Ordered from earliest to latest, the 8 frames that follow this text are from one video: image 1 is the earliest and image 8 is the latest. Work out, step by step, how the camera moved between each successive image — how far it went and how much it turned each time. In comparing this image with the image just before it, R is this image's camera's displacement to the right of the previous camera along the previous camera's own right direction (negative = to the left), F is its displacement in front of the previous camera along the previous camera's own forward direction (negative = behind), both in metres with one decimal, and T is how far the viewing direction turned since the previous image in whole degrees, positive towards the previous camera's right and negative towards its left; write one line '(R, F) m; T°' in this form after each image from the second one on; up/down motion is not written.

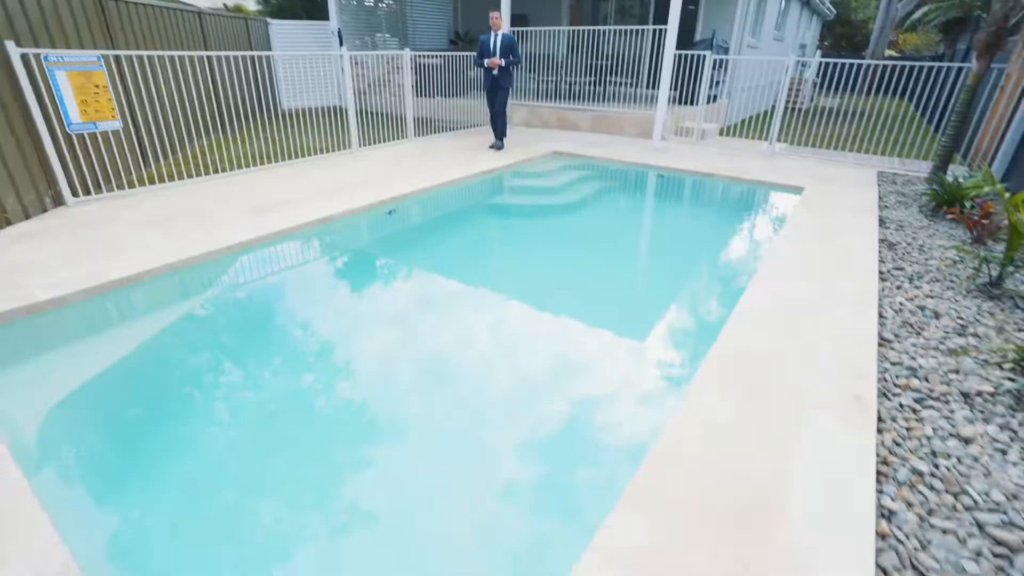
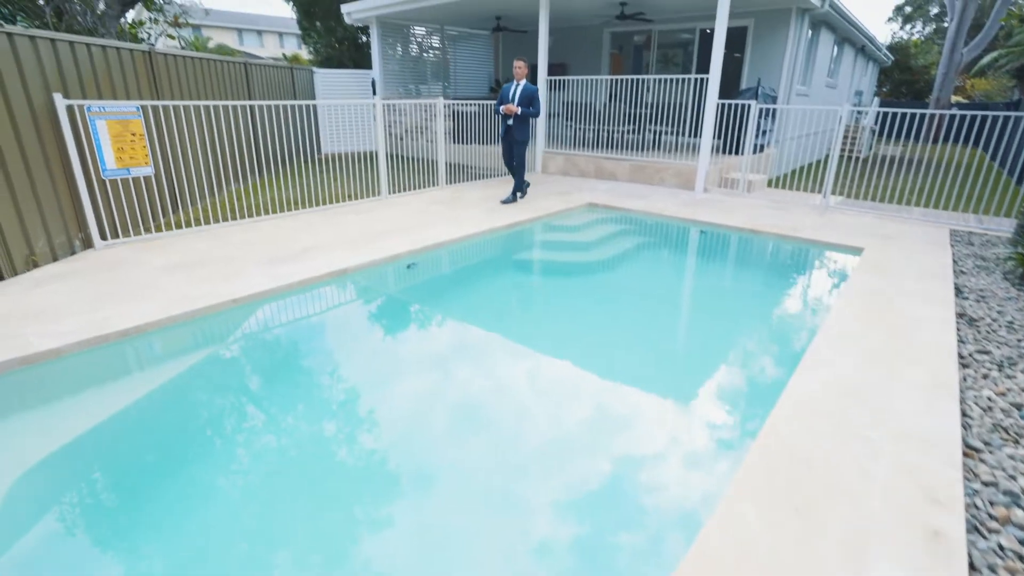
(+0.2, +0.3) m; -5°
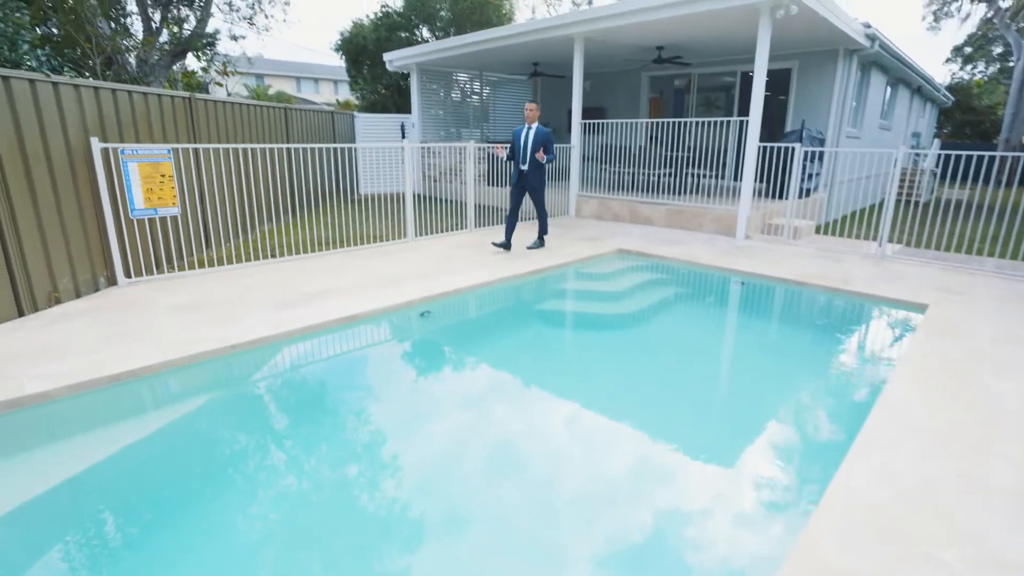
(+0.2, +0.3) m; -5°
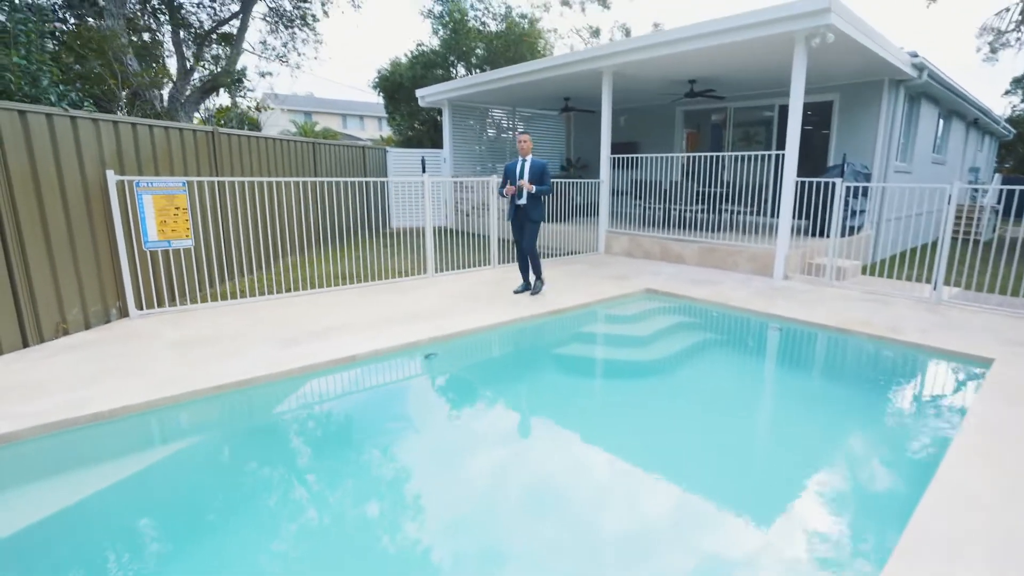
(+0.2, +0.3) m; -4°
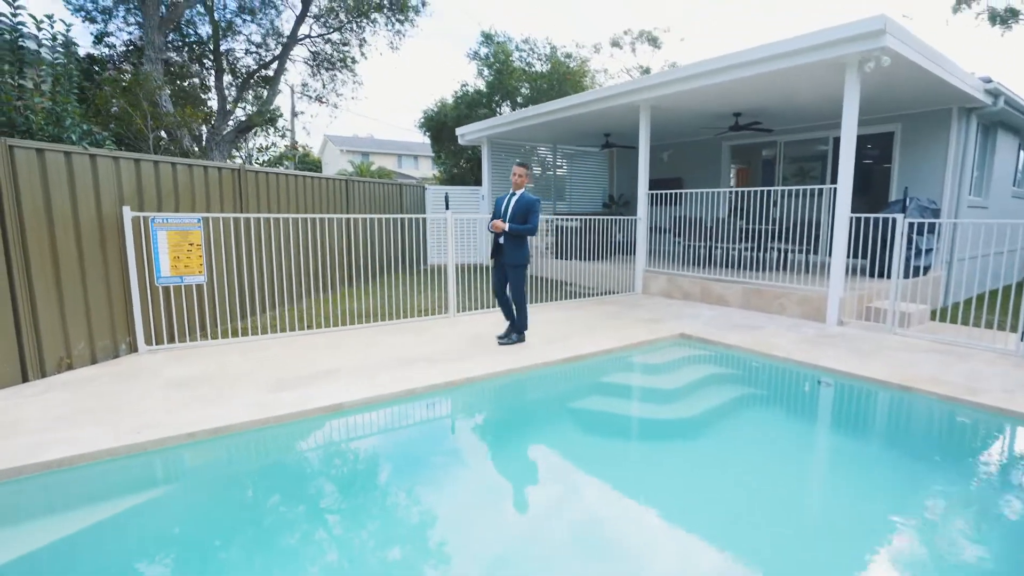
(+0.3, +0.3) m; -6°
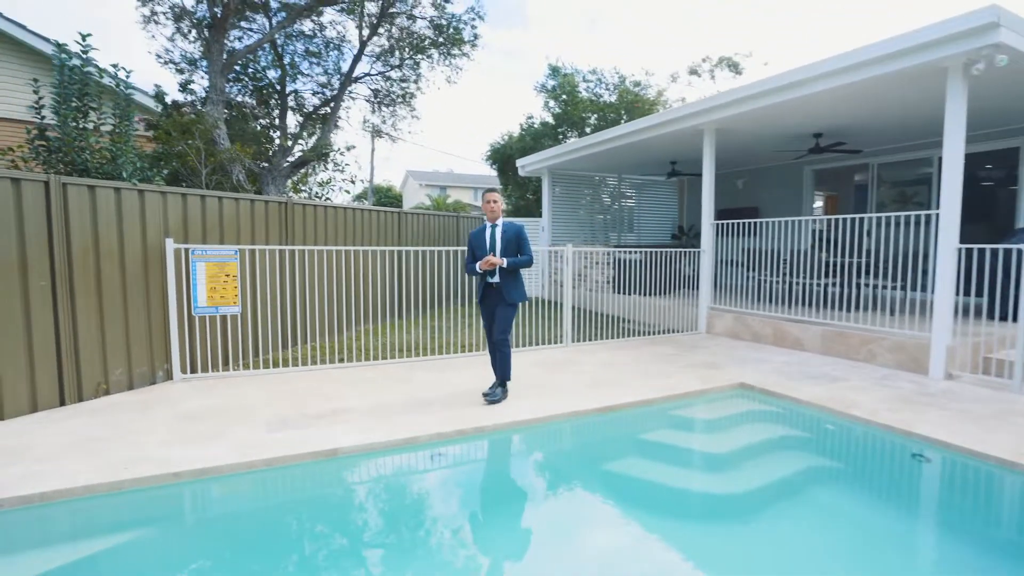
(+0.4, +0.4) m; -9°
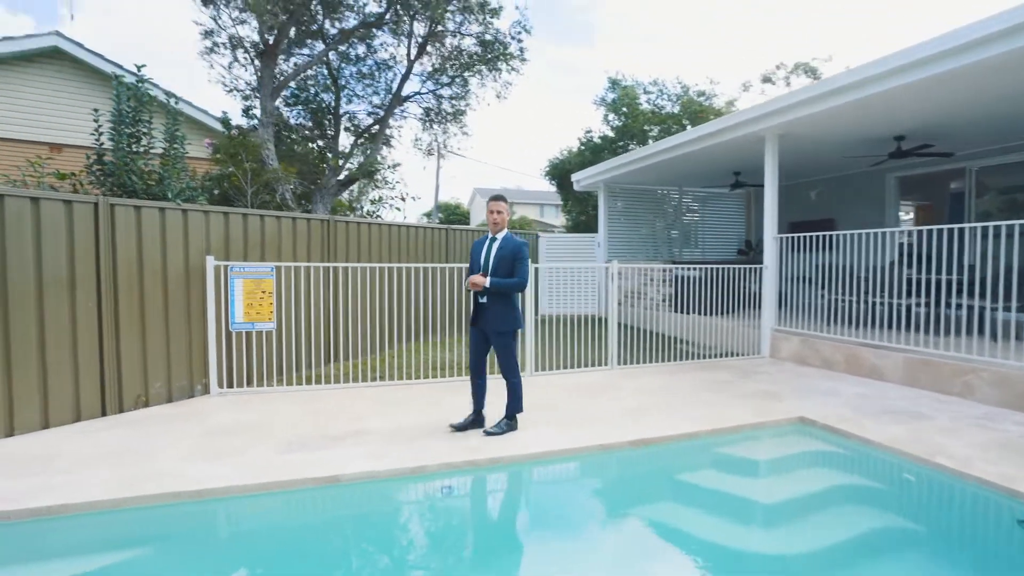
(+0.3, +0.3) m; -7°
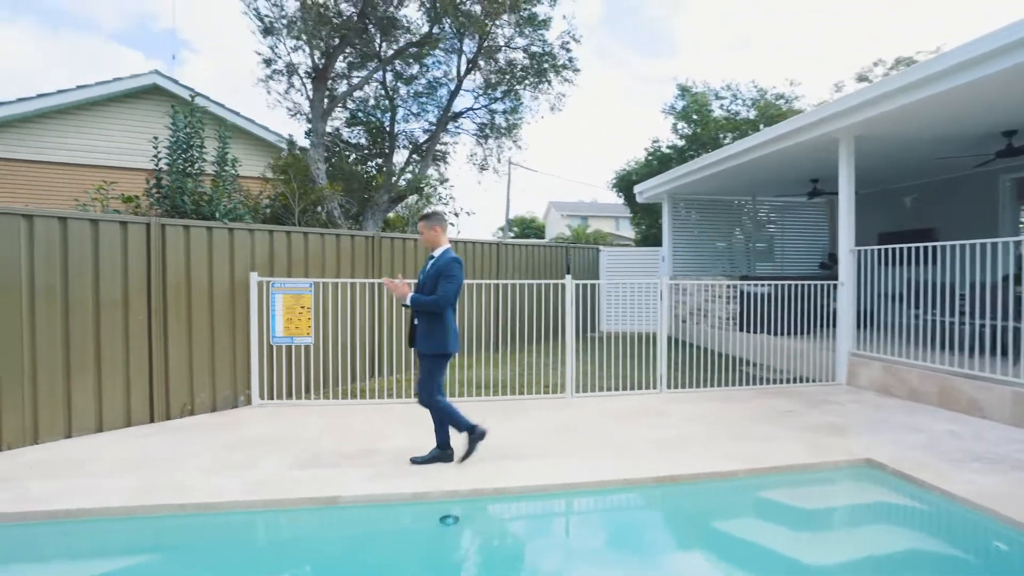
(+0.4, +0.2) m; -9°
